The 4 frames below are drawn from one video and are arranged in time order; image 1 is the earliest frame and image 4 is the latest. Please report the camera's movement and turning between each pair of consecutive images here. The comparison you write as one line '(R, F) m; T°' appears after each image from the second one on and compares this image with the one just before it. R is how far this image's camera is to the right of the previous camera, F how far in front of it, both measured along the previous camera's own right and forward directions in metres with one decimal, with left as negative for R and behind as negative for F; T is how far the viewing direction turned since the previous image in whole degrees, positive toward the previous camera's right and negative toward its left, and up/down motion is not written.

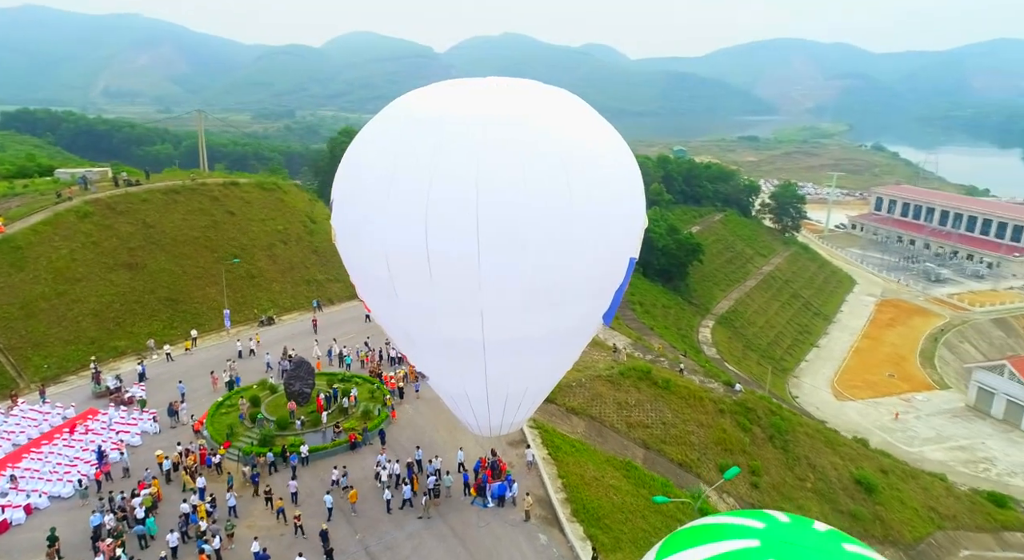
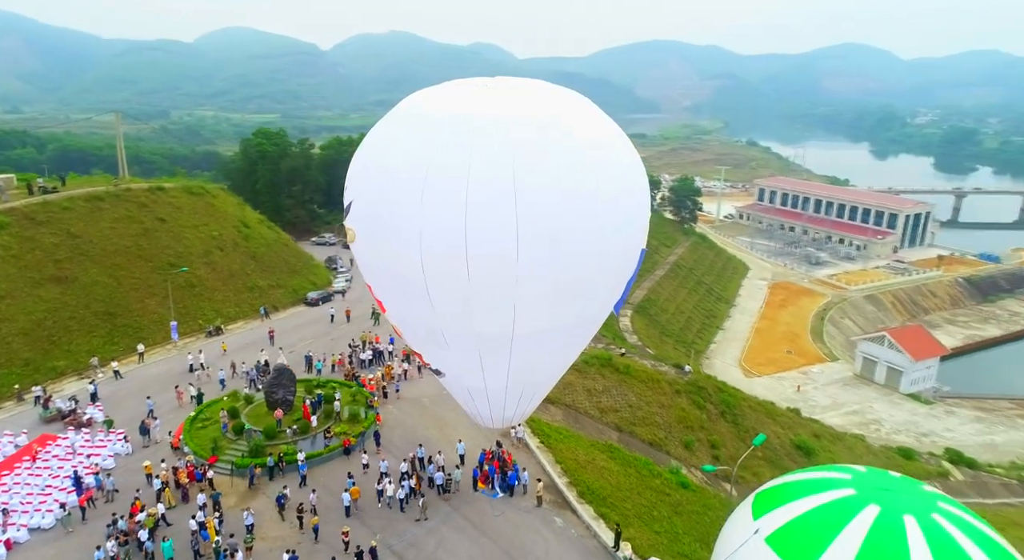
(-3.4, -0.5) m; +10°
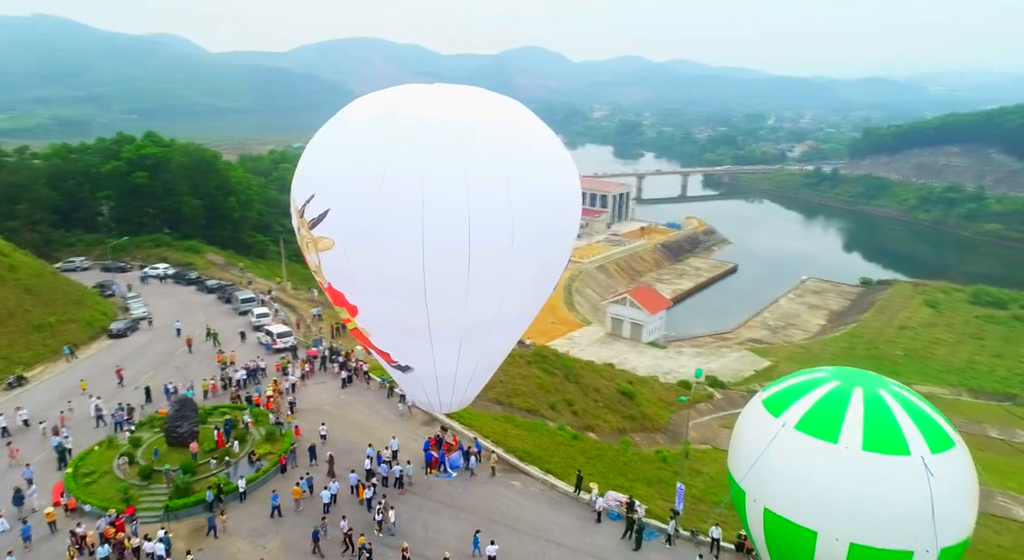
(-6.9, -0.3) m; +24°
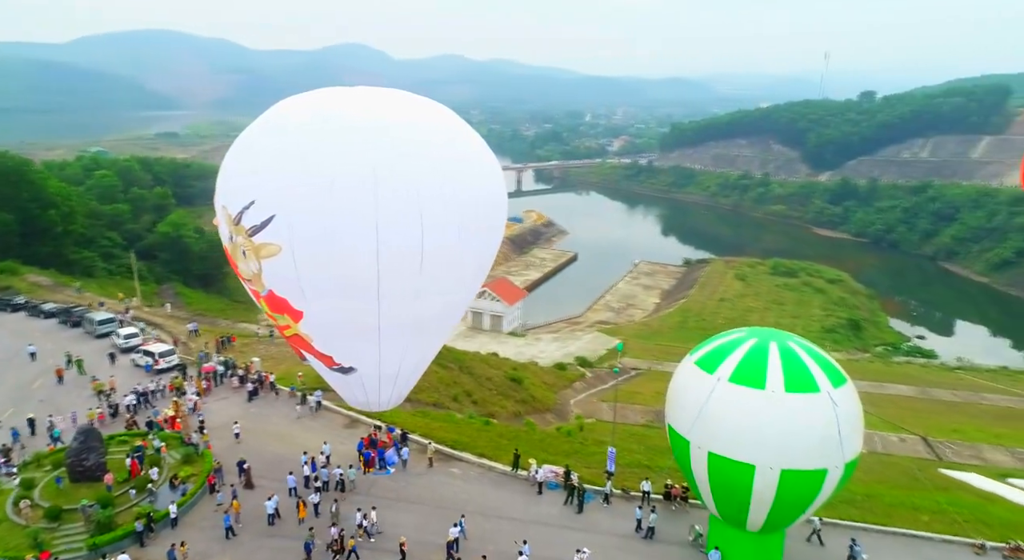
(-3.0, -0.6) m; +14°
